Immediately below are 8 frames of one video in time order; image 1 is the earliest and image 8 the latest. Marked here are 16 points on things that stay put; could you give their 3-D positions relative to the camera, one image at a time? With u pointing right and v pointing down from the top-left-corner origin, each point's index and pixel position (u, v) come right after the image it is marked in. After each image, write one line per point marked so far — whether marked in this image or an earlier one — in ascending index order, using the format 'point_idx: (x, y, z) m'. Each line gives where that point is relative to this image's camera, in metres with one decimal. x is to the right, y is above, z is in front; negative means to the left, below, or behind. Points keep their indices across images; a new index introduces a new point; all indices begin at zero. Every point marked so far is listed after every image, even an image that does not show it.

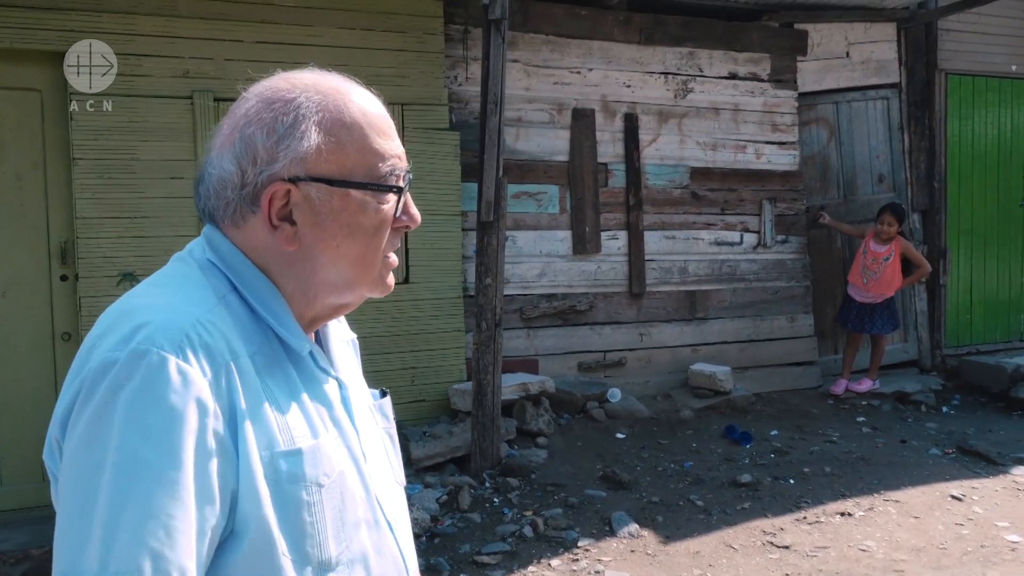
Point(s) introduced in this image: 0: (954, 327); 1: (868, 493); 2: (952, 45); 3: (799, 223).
0: (+3.1, -0.3, +6.6) m
1: (+1.7, -1.0, +4.4) m
2: (+3.0, +1.7, +6.4) m
3: (+1.9, +0.4, +6.1) m
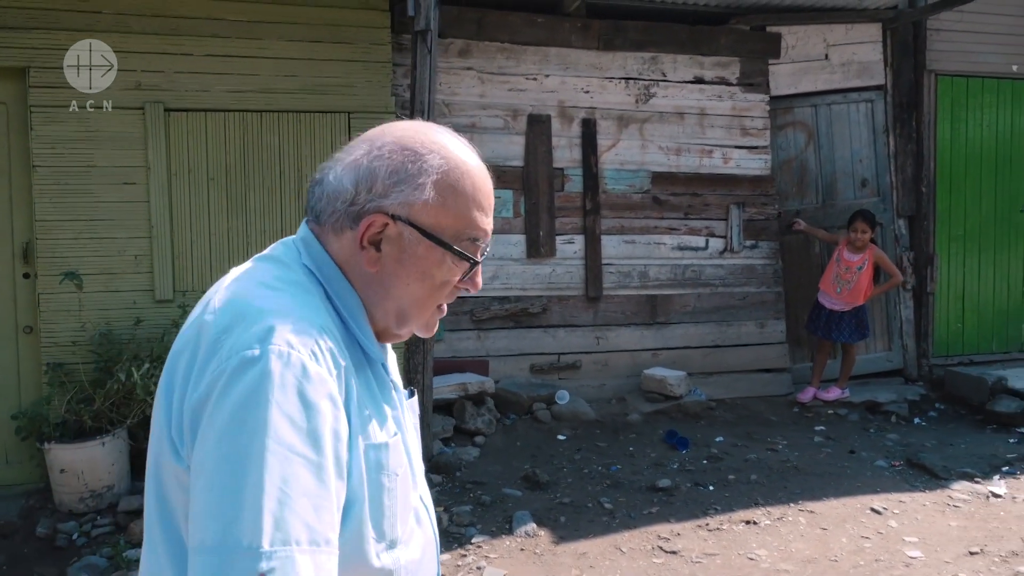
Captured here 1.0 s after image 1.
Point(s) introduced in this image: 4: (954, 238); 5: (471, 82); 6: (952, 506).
0: (+3.0, -0.3, +6.4) m
1: (+1.3, -1.0, +4.4) m
2: (+2.9, +1.6, +6.2) m
3: (+1.7, +0.4, +6.0) m
4: (+3.0, +0.3, +6.4) m
5: (-0.2, +1.2, +5.4) m
6: (+2.1, -1.0, +4.4) m
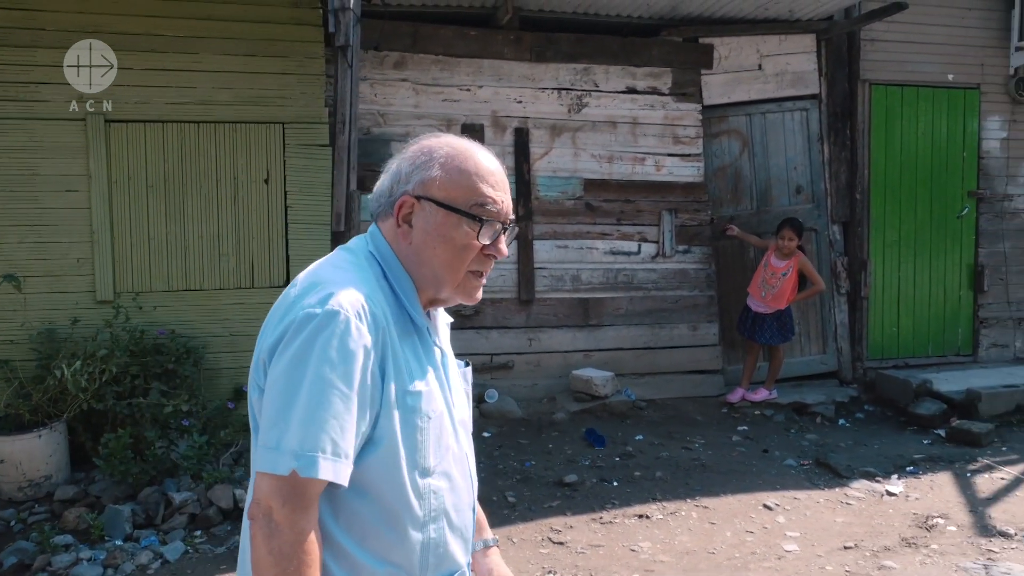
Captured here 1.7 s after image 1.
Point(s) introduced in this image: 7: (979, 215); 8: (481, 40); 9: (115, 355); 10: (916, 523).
0: (+2.6, -0.4, +6.5) m
1: (+0.8, -1.0, +4.6) m
2: (+2.5, +1.6, +6.4) m
3: (+1.3, +0.4, +6.2) m
4: (+2.6, +0.3, +6.5) m
5: (-0.6, +1.2, +5.6) m
6: (+1.6, -1.0, +4.6) m
7: (+3.3, +0.5, +6.7) m
8: (-0.2, +1.5, +5.7) m
9: (-2.1, -0.4, +4.9) m
10: (+1.9, -1.1, +4.3) m
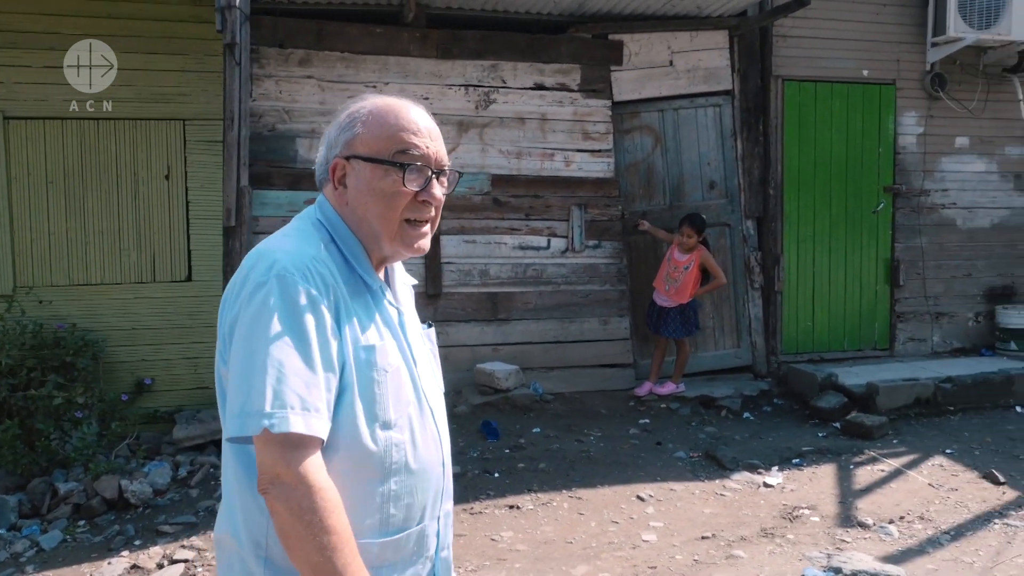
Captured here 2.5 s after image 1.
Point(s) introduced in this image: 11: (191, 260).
0: (+2.0, -0.3, +6.6) m
1: (+0.2, -1.0, +4.6) m
2: (+1.9, +1.6, +6.4) m
3: (+0.7, +0.4, +6.2) m
4: (+2.0, +0.3, +6.5) m
5: (-1.2, +1.2, +5.7) m
6: (+1.0, -1.0, +4.6) m
7: (+2.7, +0.6, +6.7) m
8: (-0.8, +1.5, +5.8) m
9: (-2.7, -0.3, +4.9) m
10: (+1.3, -1.1, +4.4) m
11: (-1.9, +0.2, +5.5) m
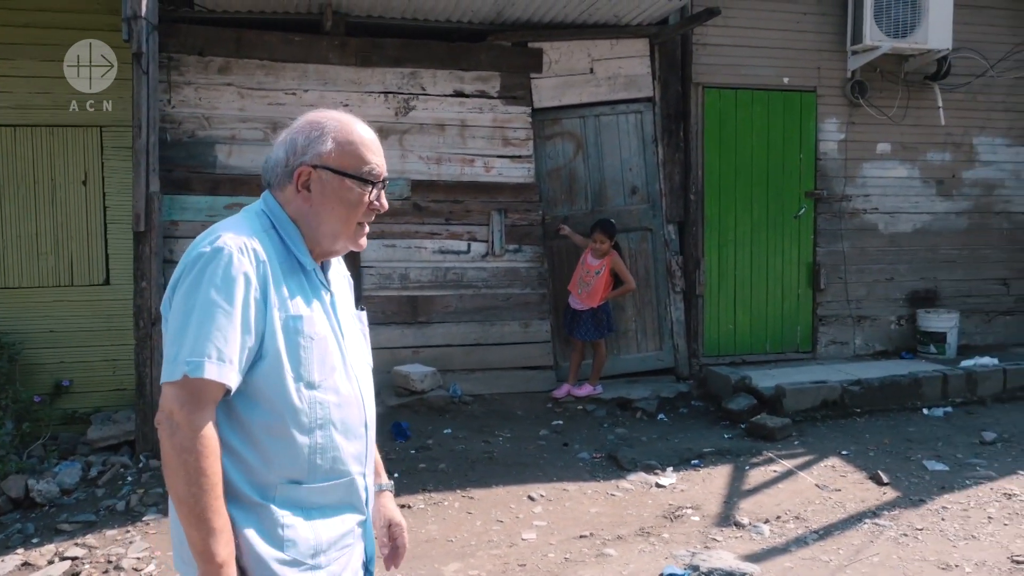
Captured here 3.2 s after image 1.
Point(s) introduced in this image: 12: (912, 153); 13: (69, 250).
0: (+1.5, -0.3, +6.7) m
1: (-0.3, -1.0, +4.7) m
2: (+1.4, +1.6, +6.5) m
3: (+0.1, +0.4, +6.3) m
4: (+1.5, +0.3, +6.7) m
5: (-1.8, +1.2, +5.8) m
6: (+0.5, -1.0, +4.7) m
7: (+2.2, +0.5, +6.8) m
8: (-1.3, +1.5, +5.9) m
9: (-3.2, -0.3, +5.0) m
10: (+0.7, -1.1, +4.5) m
11: (-2.4, +0.1, +5.6) m
12: (+3.0, +1.0, +7.0) m
13: (-2.6, +0.2, +5.5) m
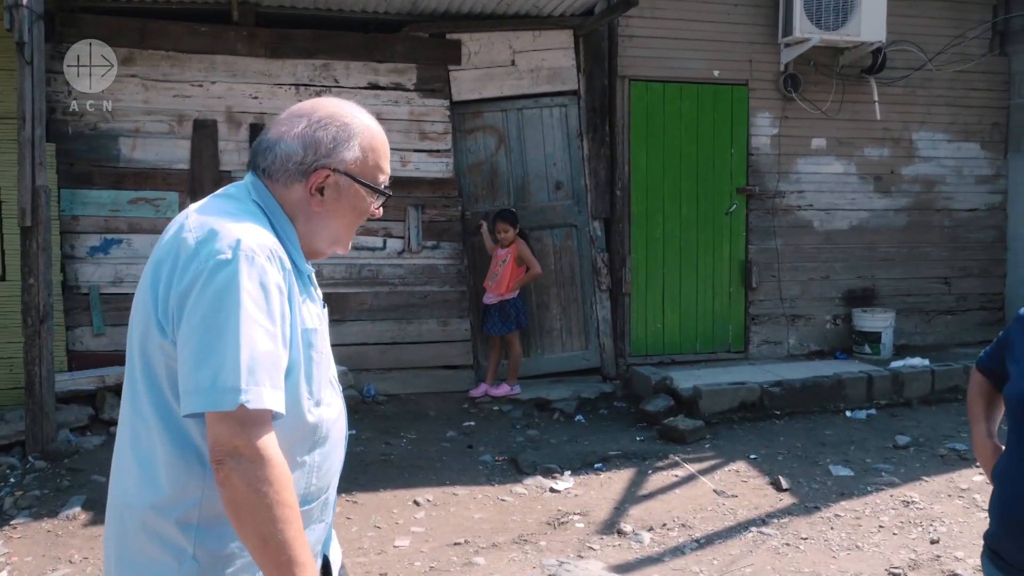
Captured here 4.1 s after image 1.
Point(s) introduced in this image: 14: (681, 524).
0: (+0.9, -0.3, +6.5) m
1: (-0.9, -1.0, +4.6) m
2: (+0.9, +1.6, +6.4) m
3: (-0.4, +0.4, +6.2) m
4: (+1.0, +0.3, +6.5) m
5: (-2.3, +1.2, +5.7) m
6: (-0.1, -1.0, +4.6) m
7: (+1.7, +0.5, +6.6) m
8: (-1.8, +1.5, +5.7) m
9: (-3.7, -0.3, +4.9) m
10: (+0.2, -1.1, +4.3) m
11: (-3.0, +0.2, +5.4) m
12: (+2.4, +1.0, +6.8) m
13: (-3.2, +0.2, +5.4) m
14: (+0.8, -1.1, +4.2) m
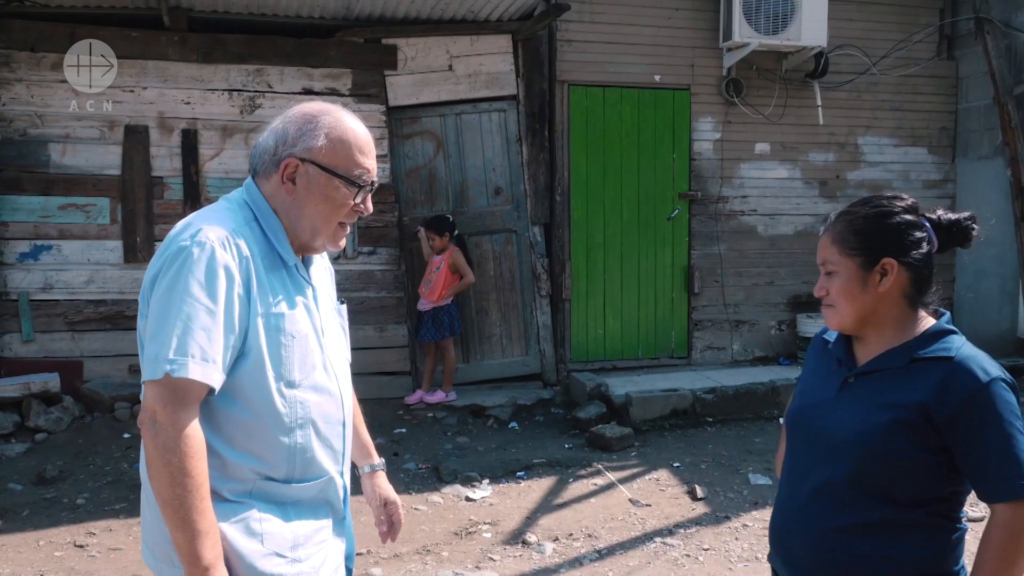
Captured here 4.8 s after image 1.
0: (+0.5, -0.4, +6.5) m
1: (-1.3, -1.0, +4.6) m
2: (+0.4, +1.6, +6.3) m
3: (-0.8, +0.4, +6.1) m
4: (+0.6, +0.3, +6.5) m
5: (-2.7, +1.2, +5.7) m
6: (-0.5, -1.1, +4.6) m
7: (+1.3, +0.5, +6.6) m
8: (-2.3, +1.5, +5.7) m
9: (-4.2, -0.4, +4.9) m
10: (-0.2, -1.1, +4.3) m
11: (-3.4, +0.1, +5.4) m
12: (+2.0, +1.0, +6.8) m
13: (-3.6, +0.2, +5.4) m
14: (+0.3, -1.1, +4.2) m
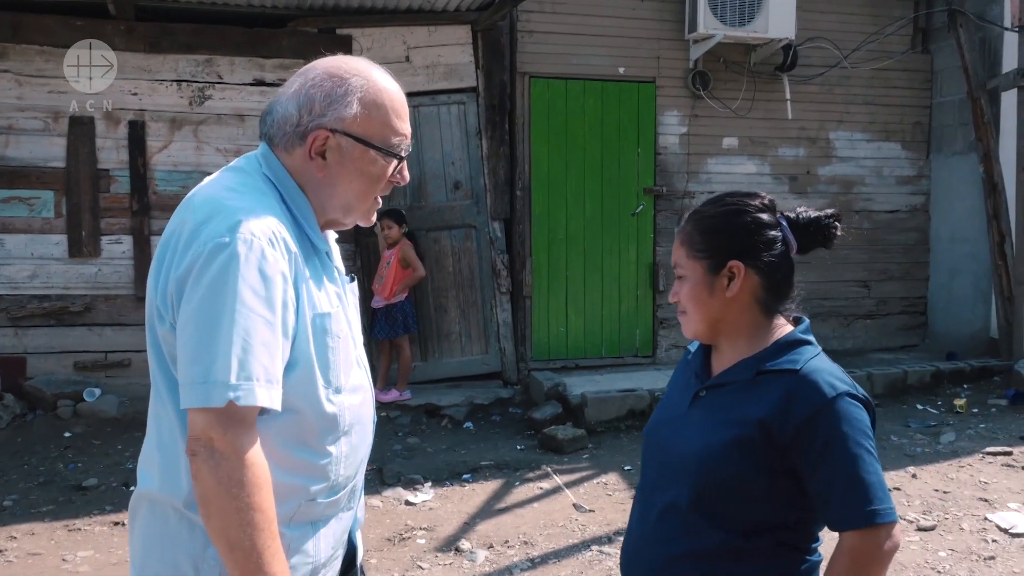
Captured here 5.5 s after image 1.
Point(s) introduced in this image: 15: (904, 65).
0: (+0.2, -0.4, +6.4) m
1: (-1.6, -1.0, +4.4) m
2: (+0.2, +1.6, +6.2) m
3: (-1.1, +0.4, +6.0) m
4: (+0.3, +0.3, +6.3) m
5: (-3.0, +1.2, +5.5) m
6: (-0.8, -1.1, +4.4) m
7: (+1.0, +0.5, +6.5) m
8: (-2.5, +1.5, +5.6) m
9: (-4.4, -0.3, +4.8) m
10: (-0.5, -1.1, +4.2) m
11: (-3.6, +0.2, +5.3) m
12: (+1.8, +1.0, +6.6) m
13: (-3.8, +0.2, +5.2) m
14: (+0.1, -1.1, +4.0) m
15: (+2.9, +1.6, +6.8) m
